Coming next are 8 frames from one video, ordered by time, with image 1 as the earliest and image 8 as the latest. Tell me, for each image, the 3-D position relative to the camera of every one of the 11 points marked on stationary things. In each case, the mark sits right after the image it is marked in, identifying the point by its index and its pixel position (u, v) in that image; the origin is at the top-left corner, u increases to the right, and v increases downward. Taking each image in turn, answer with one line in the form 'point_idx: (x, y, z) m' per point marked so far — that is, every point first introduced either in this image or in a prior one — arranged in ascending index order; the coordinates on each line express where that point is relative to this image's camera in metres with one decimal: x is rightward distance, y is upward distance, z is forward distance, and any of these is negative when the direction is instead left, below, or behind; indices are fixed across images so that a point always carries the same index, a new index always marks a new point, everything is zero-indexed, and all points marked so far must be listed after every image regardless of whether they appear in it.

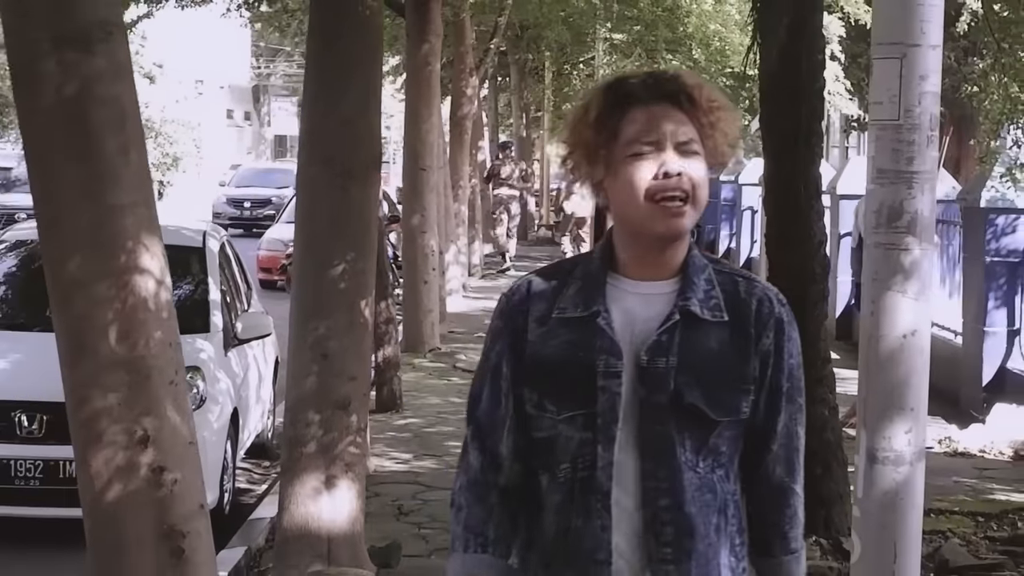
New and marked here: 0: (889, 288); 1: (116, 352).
0: (+0.7, 0.0, +3.7) m
1: (-0.7, -0.1, +3.7) m
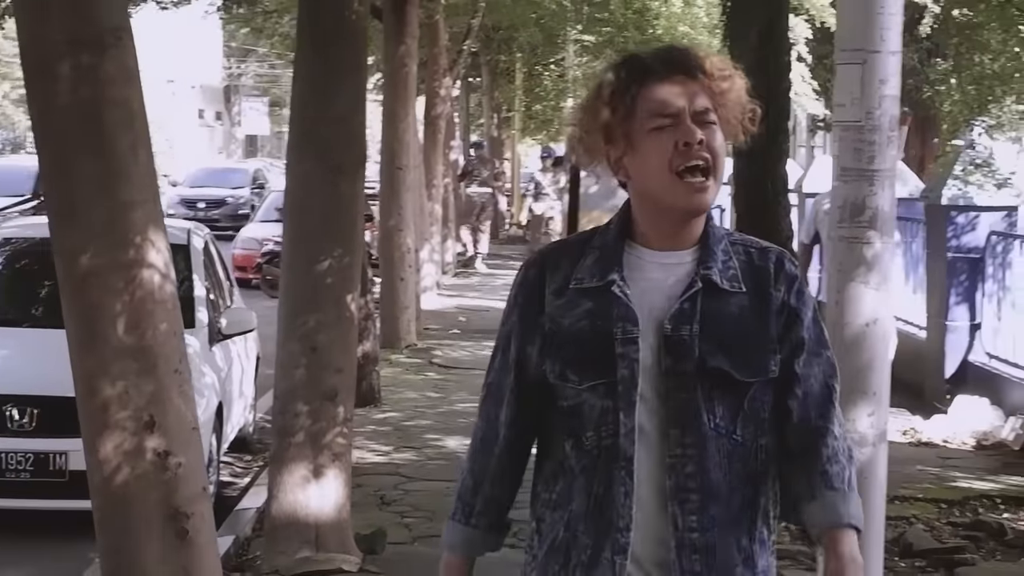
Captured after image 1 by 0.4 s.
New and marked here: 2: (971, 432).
0: (+0.7, 0.0, +4.0) m
1: (-0.7, -0.1, +3.9) m
2: (+2.0, -0.6, +8.7) m
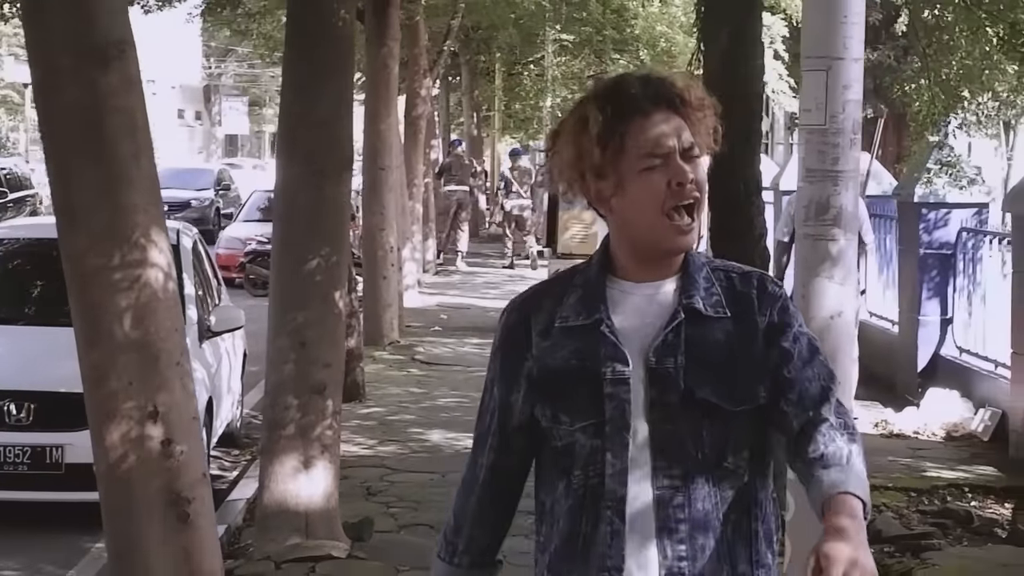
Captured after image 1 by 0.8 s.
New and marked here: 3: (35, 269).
0: (+0.6, 0.0, +4.2) m
1: (-0.8, -0.1, +4.1) m
2: (+1.9, -0.6, +8.9) m
3: (-2.1, +0.1, +8.9) m
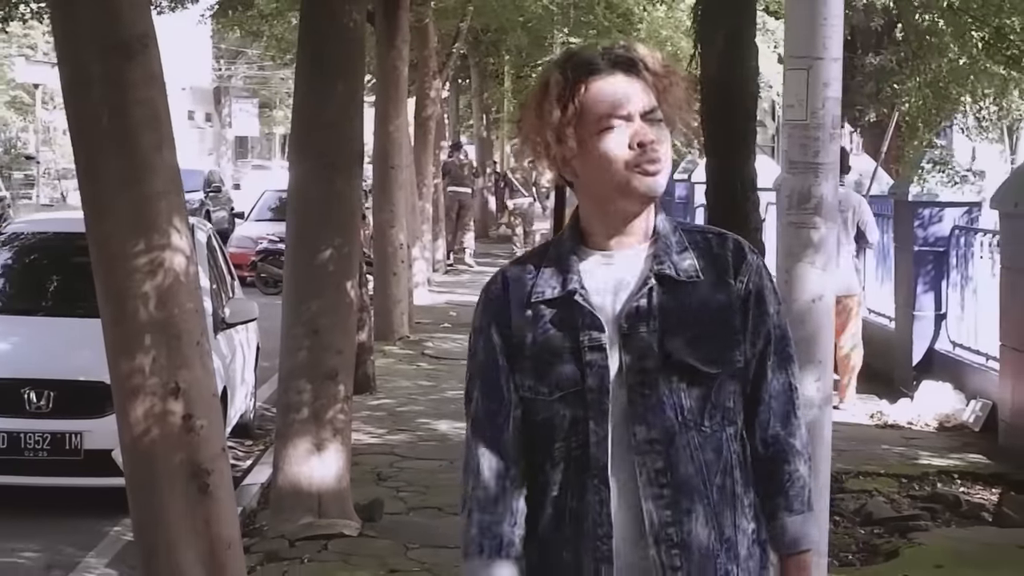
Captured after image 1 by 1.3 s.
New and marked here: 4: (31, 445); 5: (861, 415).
0: (+0.6, +0.1, +4.5) m
1: (-0.8, -0.1, +4.4) m
2: (+1.9, -0.6, +9.2) m
3: (-2.1, +0.1, +9.2) m
4: (-1.8, -0.6, +7.8) m
5: (+1.6, -0.6, +9.5) m
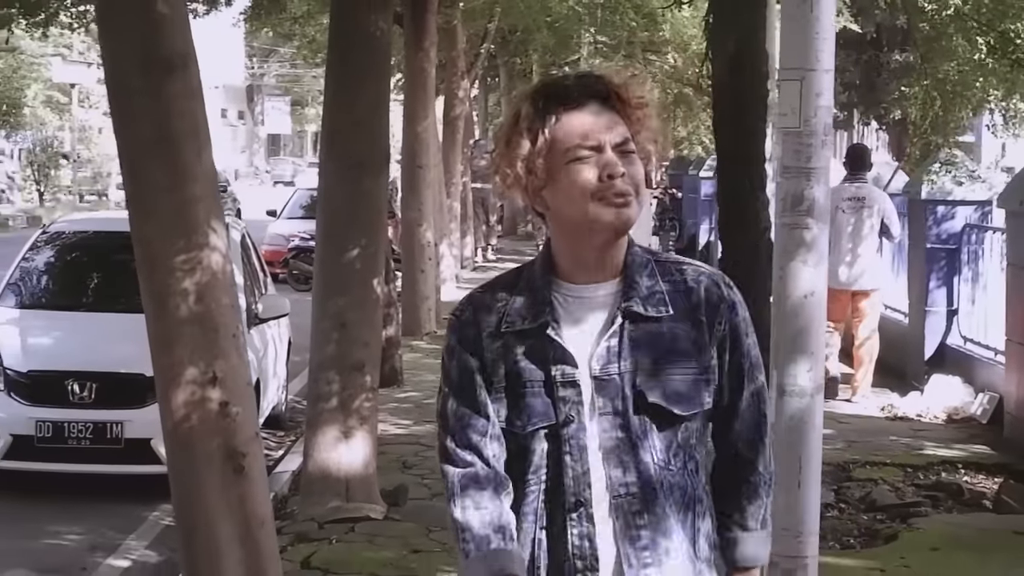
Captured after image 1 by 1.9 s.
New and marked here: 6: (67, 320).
0: (+0.7, +0.1, +4.8) m
1: (-0.8, -0.1, +4.7) m
2: (+2.0, -0.6, +9.5) m
3: (-2.0, +0.1, +9.6) m
4: (-1.8, -0.6, +8.1) m
5: (+1.8, -0.6, +9.8) m
6: (-2.0, -0.1, +8.8) m
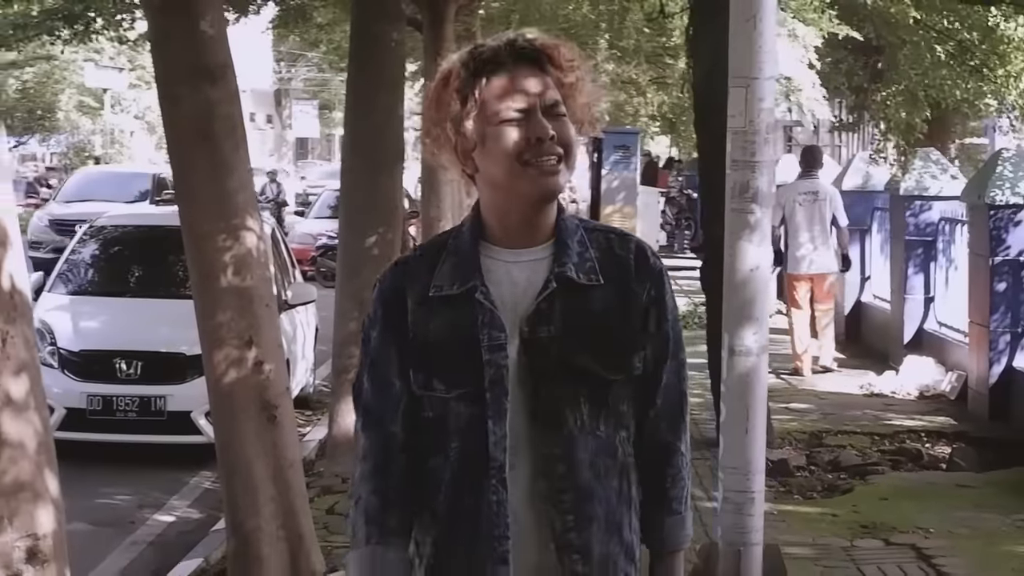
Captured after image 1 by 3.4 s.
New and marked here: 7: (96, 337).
0: (+0.6, +0.1, +5.7) m
1: (-0.8, 0.0, +5.6) m
2: (+2.1, -0.5, +10.3) m
3: (-2.0, +0.2, +10.5) m
4: (-1.7, -0.5, +9.0) m
5: (+1.8, -0.5, +10.6) m
6: (-1.9, -0.1, +9.7) m
7: (-1.9, -0.2, +9.2) m
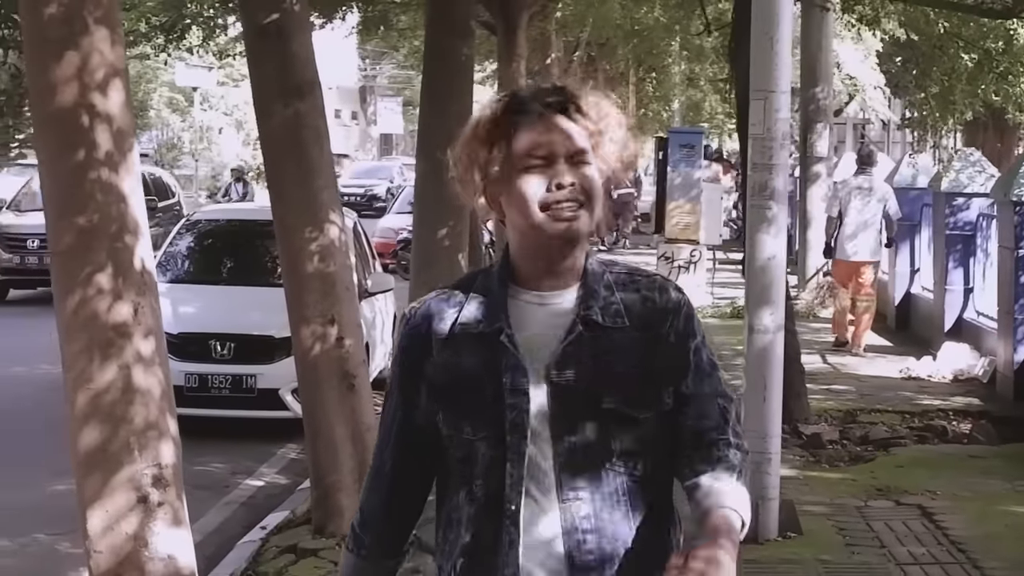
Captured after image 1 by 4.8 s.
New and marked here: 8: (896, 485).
0: (+0.8, +0.2, +6.5) m
1: (-0.6, +0.1, +6.5) m
2: (+2.4, -0.4, +11.1) m
3: (-1.6, +0.2, +11.4) m
4: (-1.5, -0.5, +9.9) m
5: (+2.2, -0.5, +11.4) m
6: (-1.6, 0.0, +10.6) m
7: (-1.6, -0.2, +10.1) m
8: (+1.4, -0.7, +7.6) m
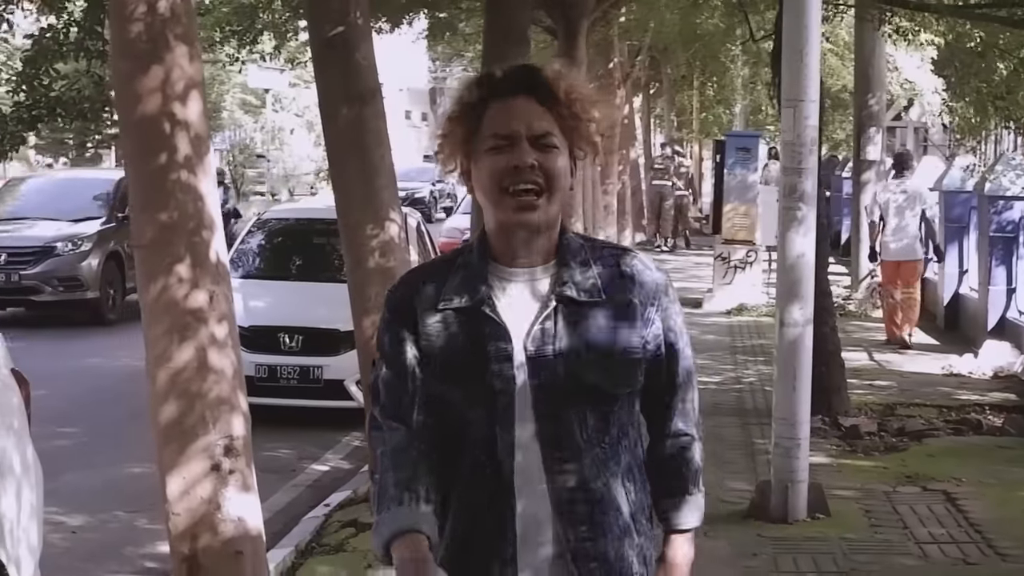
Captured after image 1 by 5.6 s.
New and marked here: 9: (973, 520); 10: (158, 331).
0: (+1.0, +0.2, +6.9) m
1: (-0.5, +0.1, +7.0) m
2: (+2.7, -0.4, +11.5) m
3: (-1.3, +0.3, +11.9) m
4: (-1.2, -0.4, +10.5) m
5: (+2.5, -0.5, +11.8) m
6: (-1.3, 0.0, +11.2) m
7: (-1.3, -0.1, +10.7) m
8: (+1.6, -0.7, +8.0) m
9: (+1.6, -0.8, +7.0) m
10: (-0.8, -0.1, +4.7) m
